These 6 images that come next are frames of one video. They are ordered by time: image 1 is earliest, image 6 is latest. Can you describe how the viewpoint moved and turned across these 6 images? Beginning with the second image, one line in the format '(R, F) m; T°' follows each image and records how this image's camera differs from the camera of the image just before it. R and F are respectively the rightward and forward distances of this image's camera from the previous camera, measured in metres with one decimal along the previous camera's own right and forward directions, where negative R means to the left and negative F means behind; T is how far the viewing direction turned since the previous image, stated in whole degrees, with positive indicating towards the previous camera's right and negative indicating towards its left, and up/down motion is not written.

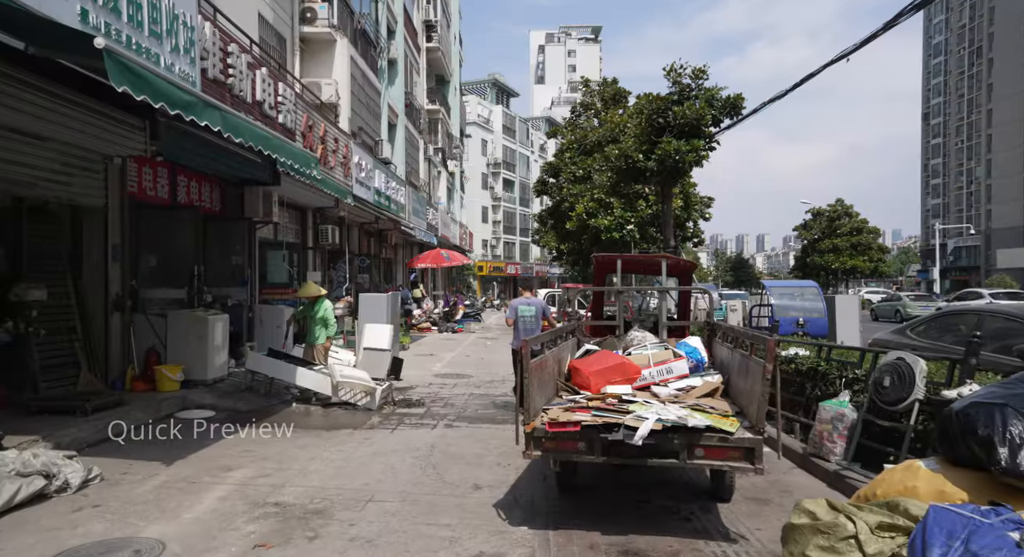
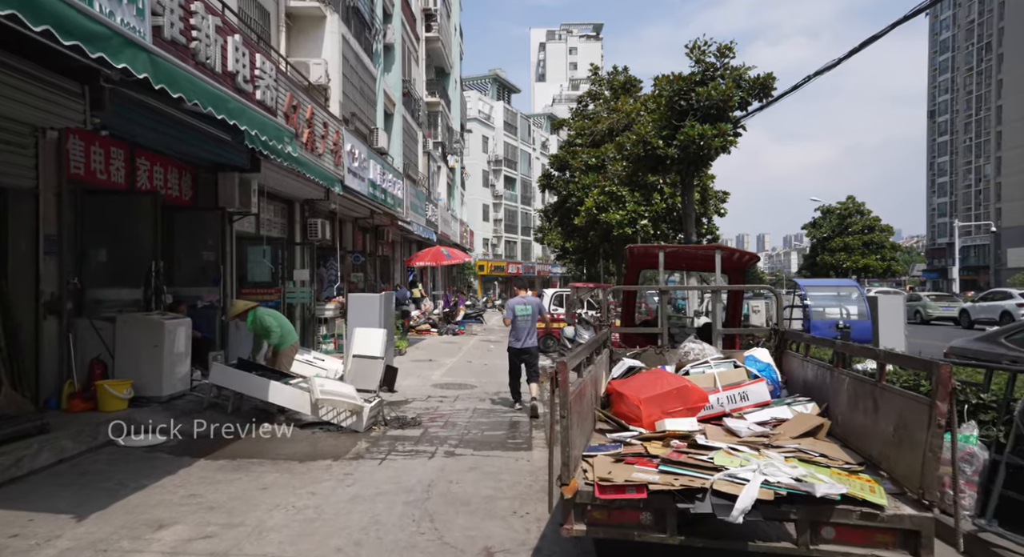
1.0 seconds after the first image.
(-0.1, +1.2) m; 0°
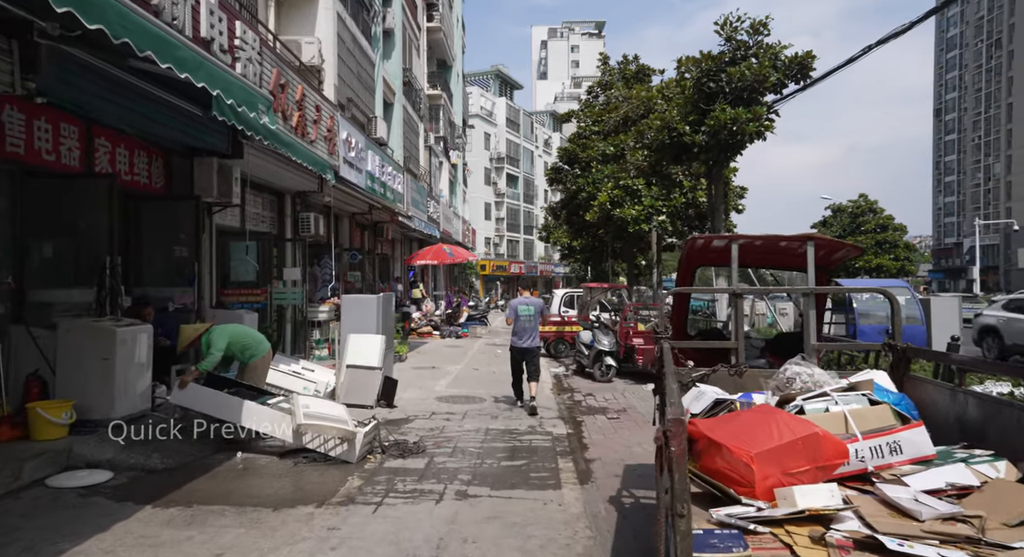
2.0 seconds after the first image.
(-0.2, +1.1) m; 0°
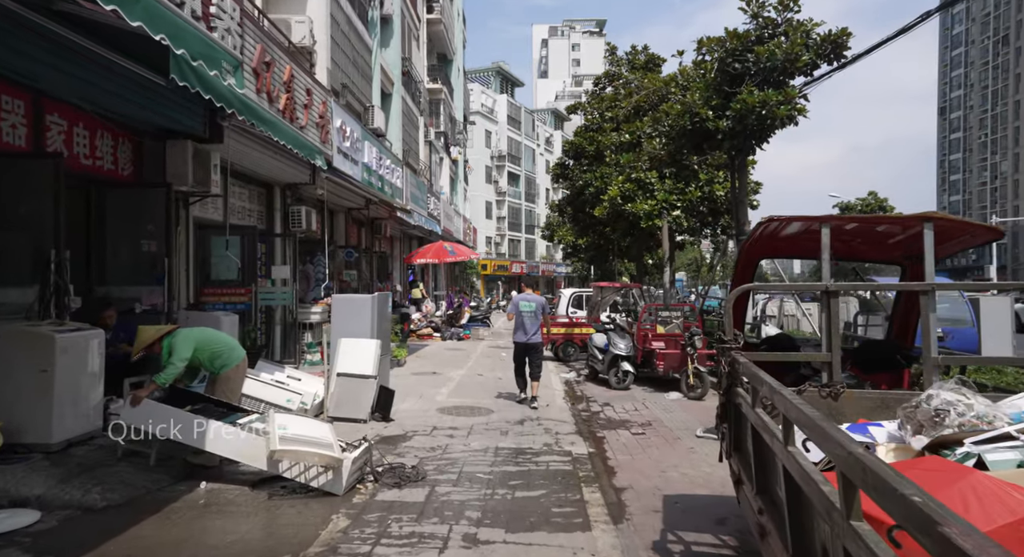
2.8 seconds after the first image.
(-0.1, +0.9) m; 0°
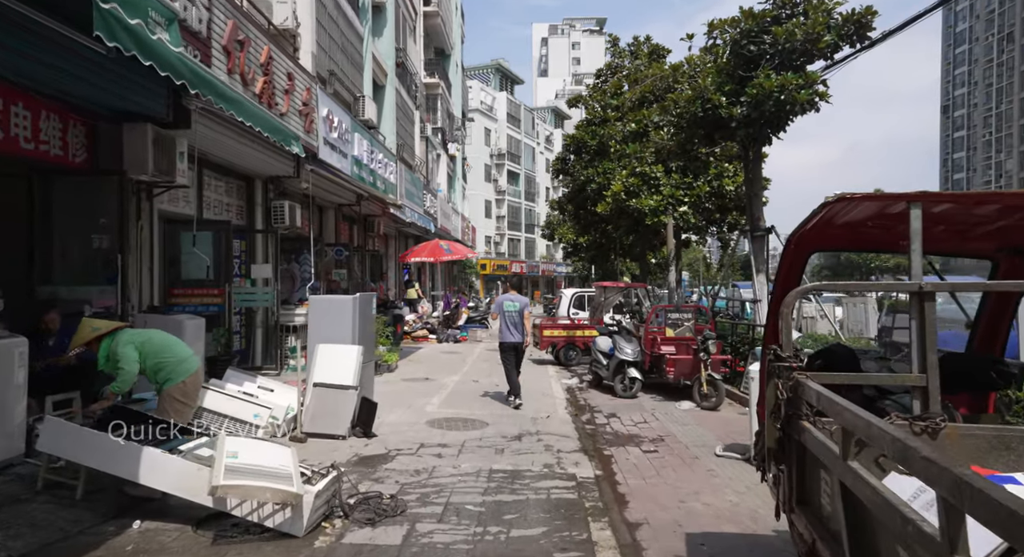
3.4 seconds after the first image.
(0.0, +0.8) m; 0°
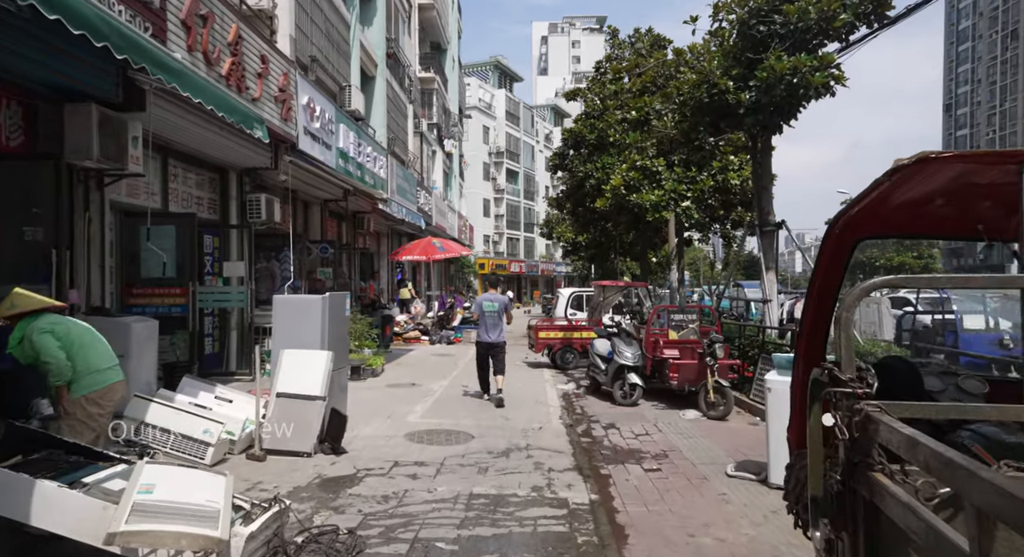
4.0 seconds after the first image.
(+0.1, +0.7) m; 0°
